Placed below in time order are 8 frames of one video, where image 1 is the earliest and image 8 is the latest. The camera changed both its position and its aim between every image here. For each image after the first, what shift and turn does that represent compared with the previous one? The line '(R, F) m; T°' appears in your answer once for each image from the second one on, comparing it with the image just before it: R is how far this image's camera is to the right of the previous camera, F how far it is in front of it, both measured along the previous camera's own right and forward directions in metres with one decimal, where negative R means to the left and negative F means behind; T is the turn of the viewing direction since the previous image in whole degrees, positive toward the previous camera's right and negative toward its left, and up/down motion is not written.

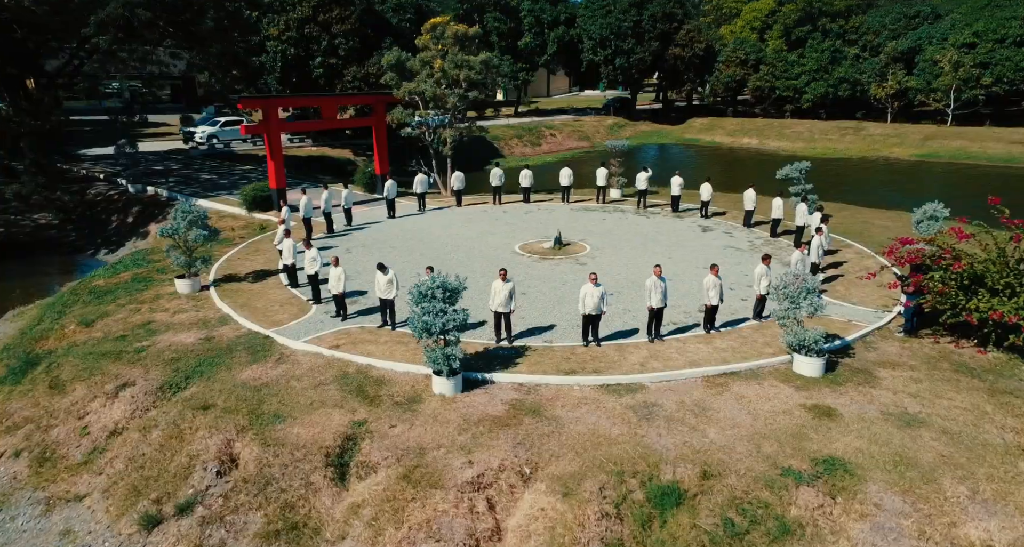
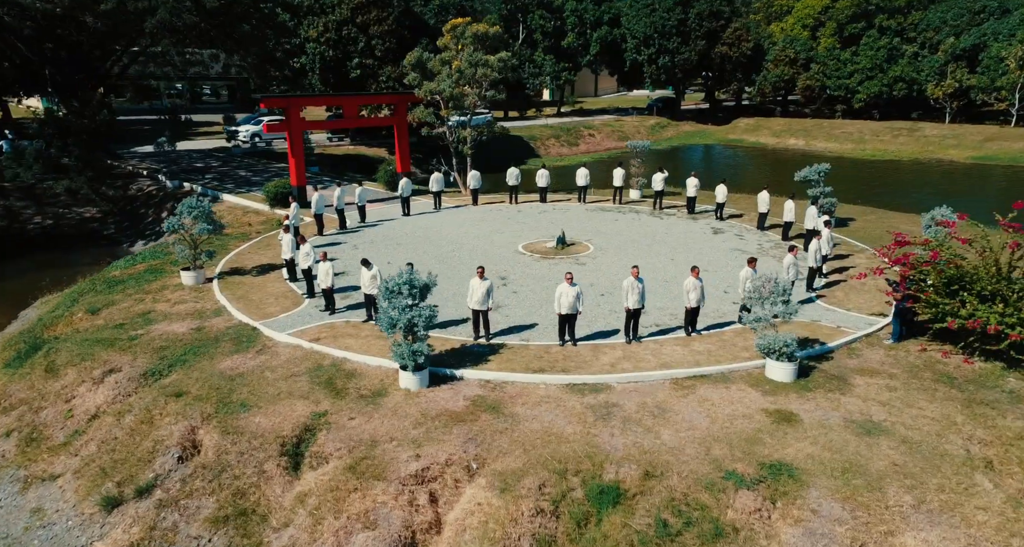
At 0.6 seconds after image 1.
(+1.0, 0.0) m; -3°
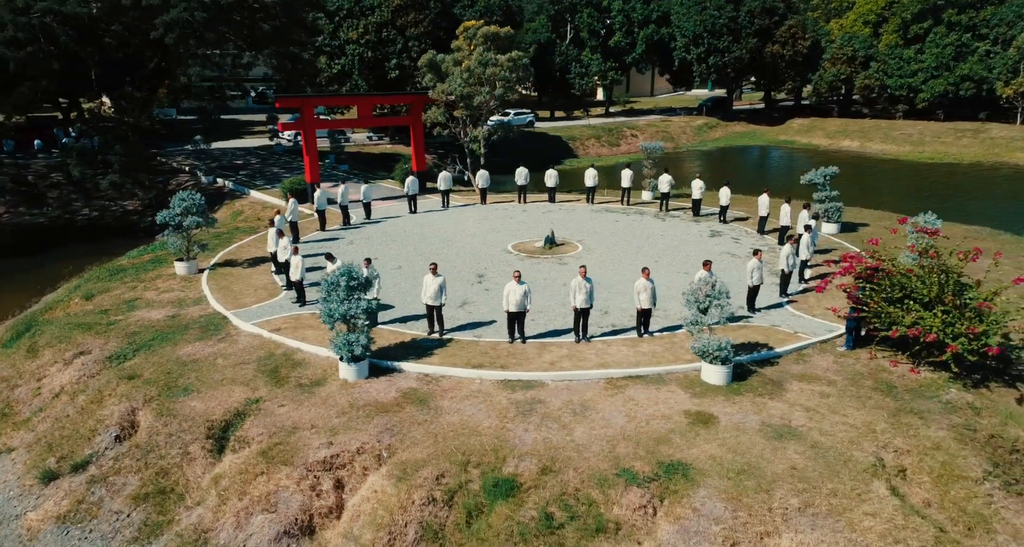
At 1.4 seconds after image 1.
(+1.5, -0.1) m; -3°
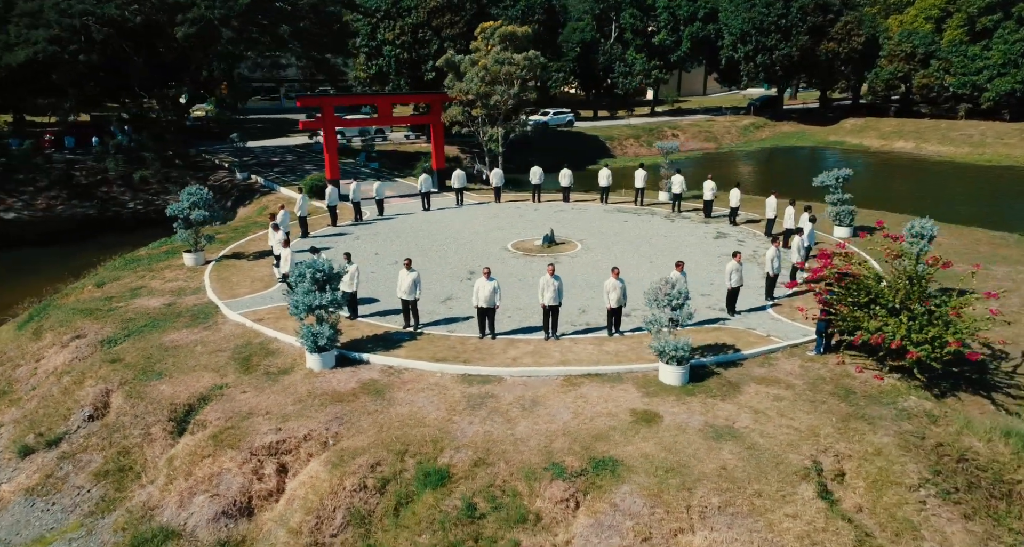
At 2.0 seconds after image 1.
(+1.1, -0.1) m; -3°
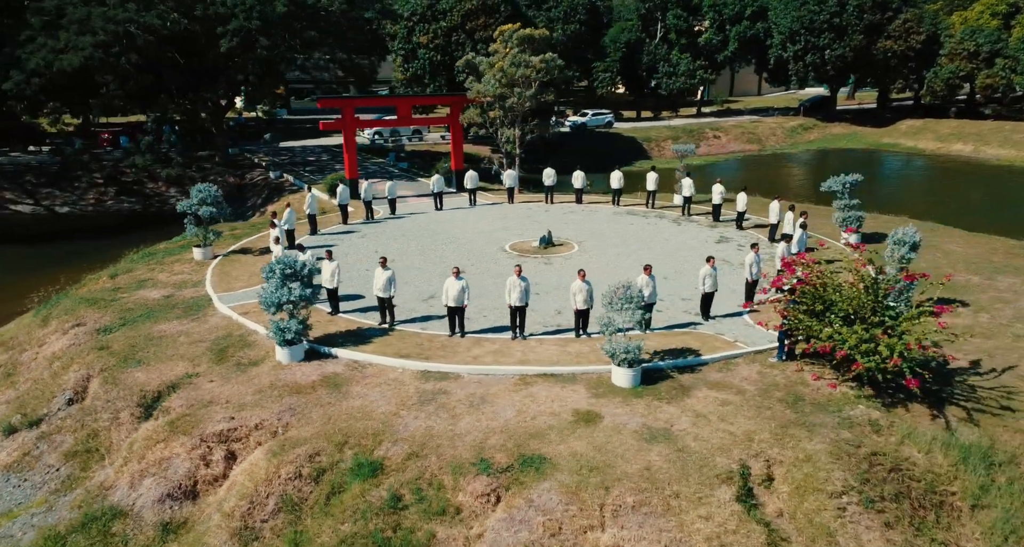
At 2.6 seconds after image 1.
(+1.2, -0.2) m; -3°
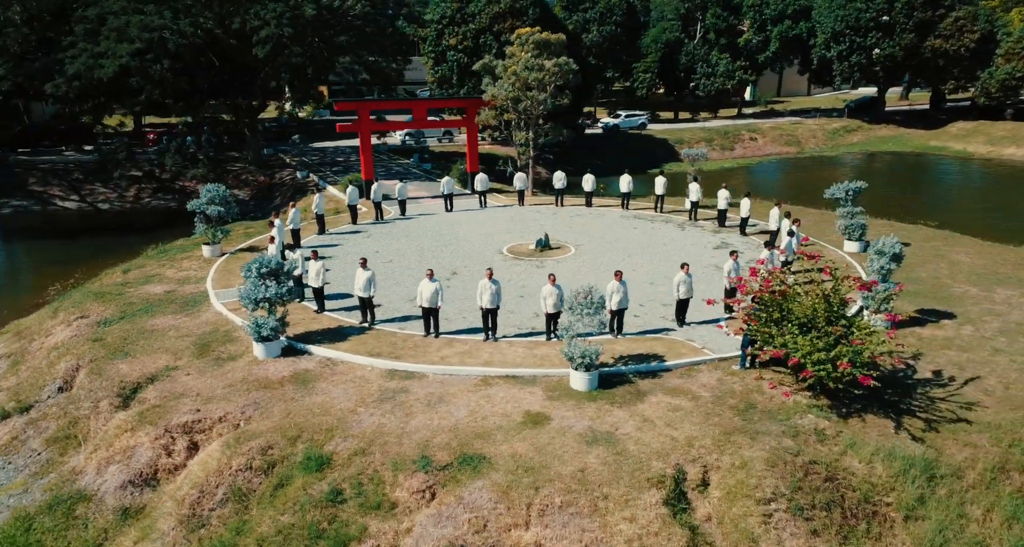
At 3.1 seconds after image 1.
(+1.0, -0.2) m; -3°
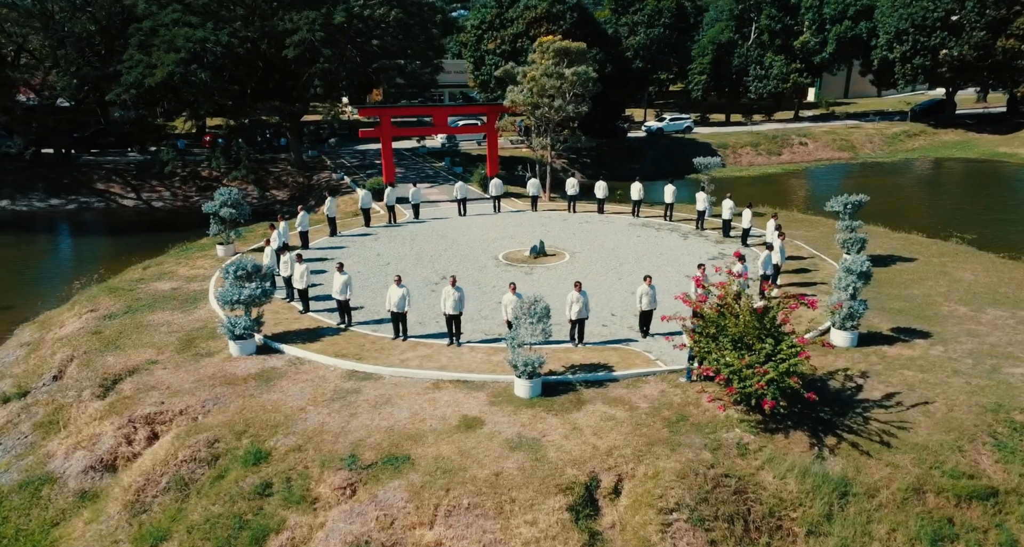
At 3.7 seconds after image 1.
(+1.4, -0.3) m; -4°
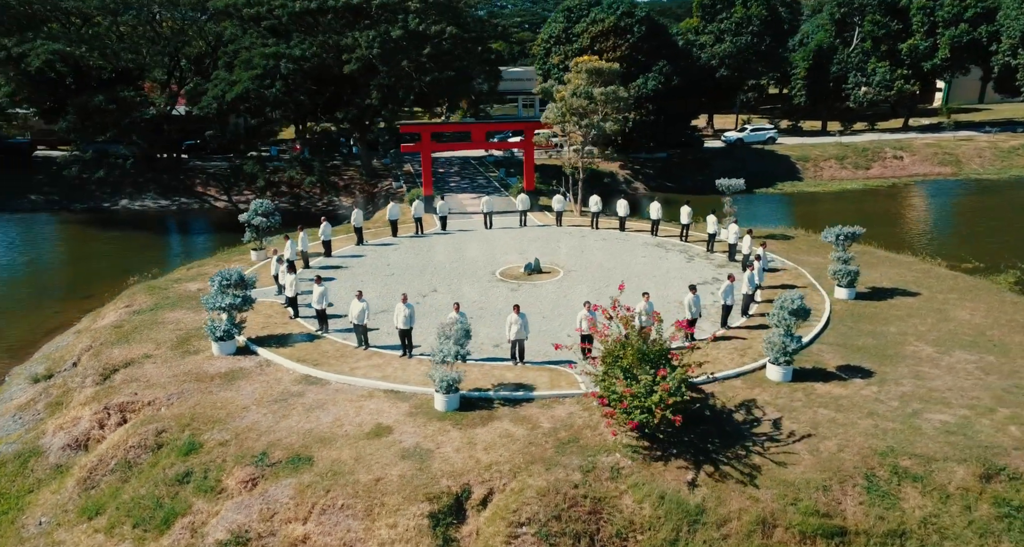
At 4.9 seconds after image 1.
(+2.5, -0.8) m; -6°
